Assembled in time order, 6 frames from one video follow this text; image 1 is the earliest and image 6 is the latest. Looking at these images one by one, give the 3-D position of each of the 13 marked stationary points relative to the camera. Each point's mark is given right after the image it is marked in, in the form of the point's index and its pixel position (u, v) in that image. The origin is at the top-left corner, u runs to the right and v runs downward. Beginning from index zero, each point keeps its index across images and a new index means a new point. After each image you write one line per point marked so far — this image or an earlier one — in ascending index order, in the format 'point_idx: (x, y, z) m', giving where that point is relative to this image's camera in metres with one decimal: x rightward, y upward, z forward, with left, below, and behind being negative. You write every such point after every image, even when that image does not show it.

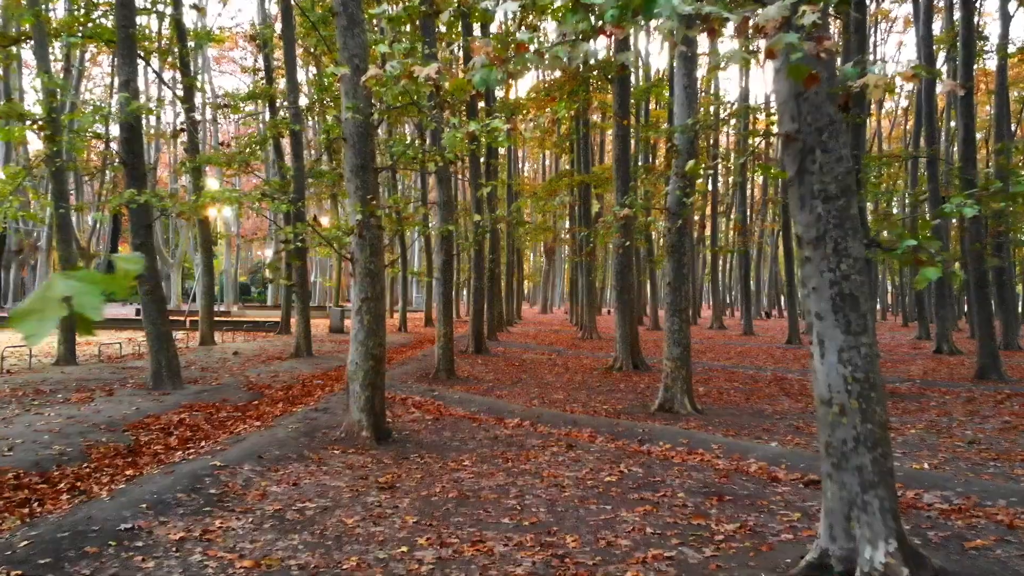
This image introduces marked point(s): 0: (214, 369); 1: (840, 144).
0: (-6.6, -1.8, +13.7) m
1: (+2.2, +1.0, +4.1) m
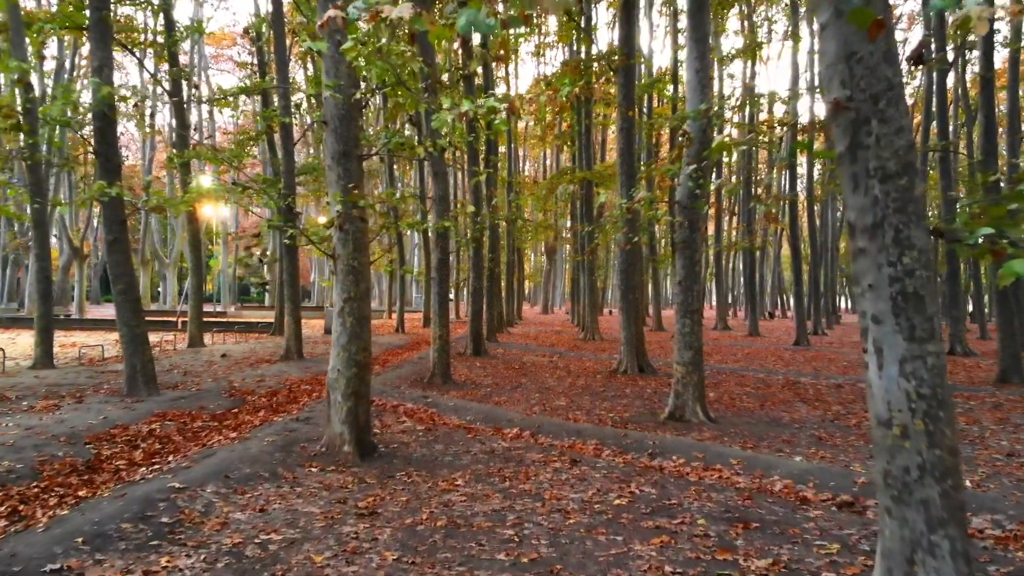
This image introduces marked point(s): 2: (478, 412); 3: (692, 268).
0: (-6.7, -1.8, +13.0) m
1: (+2.2, +1.0, +3.4) m
2: (-0.5, -1.9, +9.3) m
3: (+2.6, +0.3, +8.8) m
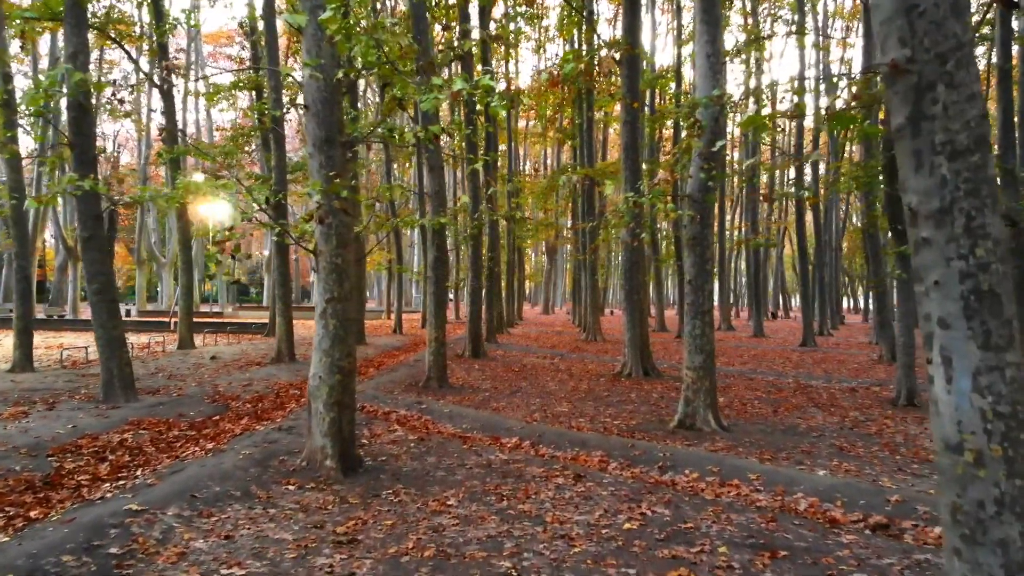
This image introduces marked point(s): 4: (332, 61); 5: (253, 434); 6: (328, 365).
0: (-6.7, -1.8, +12.4) m
1: (+2.2, +1.0, +2.9) m
2: (-0.5, -1.8, +8.7) m
3: (+2.5, +0.3, +8.2) m
4: (-1.8, +2.2, +6.1) m
5: (-3.2, -1.8, +7.5) m
6: (-1.8, -0.7, +5.9) m
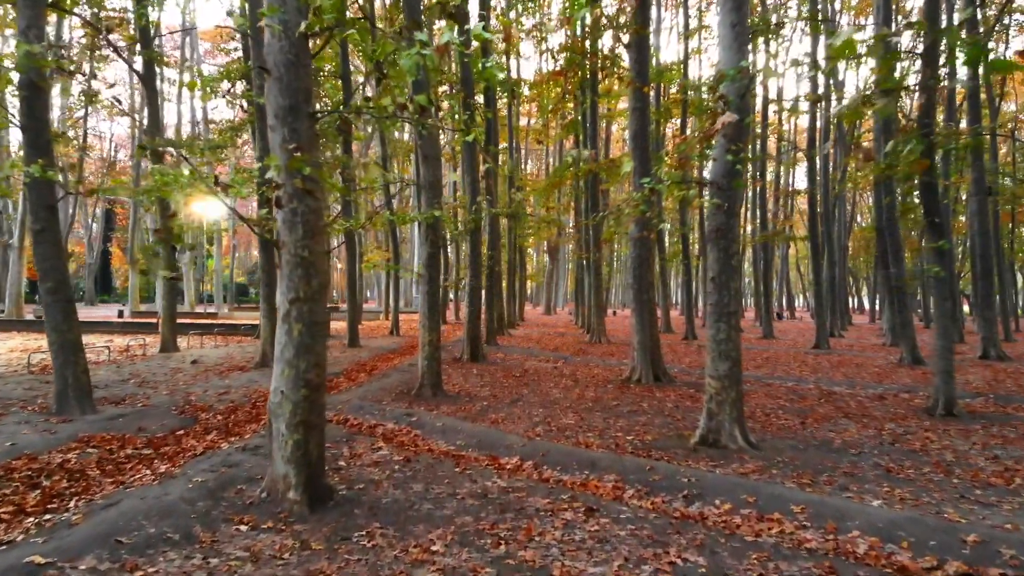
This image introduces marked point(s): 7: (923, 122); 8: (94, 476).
0: (-6.7, -1.8, +11.5) m
1: (+2.1, +1.0, +1.9) m
2: (-0.5, -1.8, +7.7) m
3: (+2.5, +0.3, +7.3) m
4: (-1.8, +2.3, +5.1) m
5: (-3.2, -1.8, +6.6) m
6: (-1.8, -0.7, +4.9) m
7: (+6.9, +2.8, +10.4) m
8: (-4.1, -1.9, +6.1) m
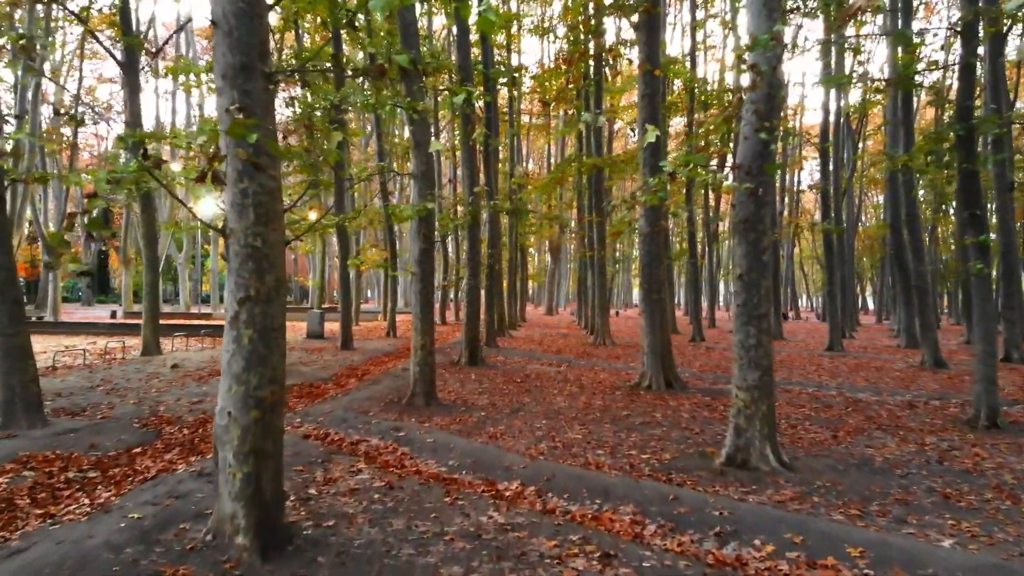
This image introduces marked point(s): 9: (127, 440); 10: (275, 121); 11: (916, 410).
0: (-6.6, -1.8, +10.6) m
1: (+2.1, +1.0, +1.0) m
2: (-0.5, -1.8, +6.8) m
3: (+2.5, +0.3, +6.4) m
4: (-1.8, +2.3, +4.2) m
5: (-3.2, -1.8, +5.7) m
6: (-1.8, -0.7, +4.0) m
7: (+6.9, +2.8, +9.5) m
8: (-4.1, -1.8, +5.2) m
9: (-4.5, -1.8, +7.2) m
10: (-1.6, +1.2, +4.3) m
11: (+7.0, -2.1, +10.7) m
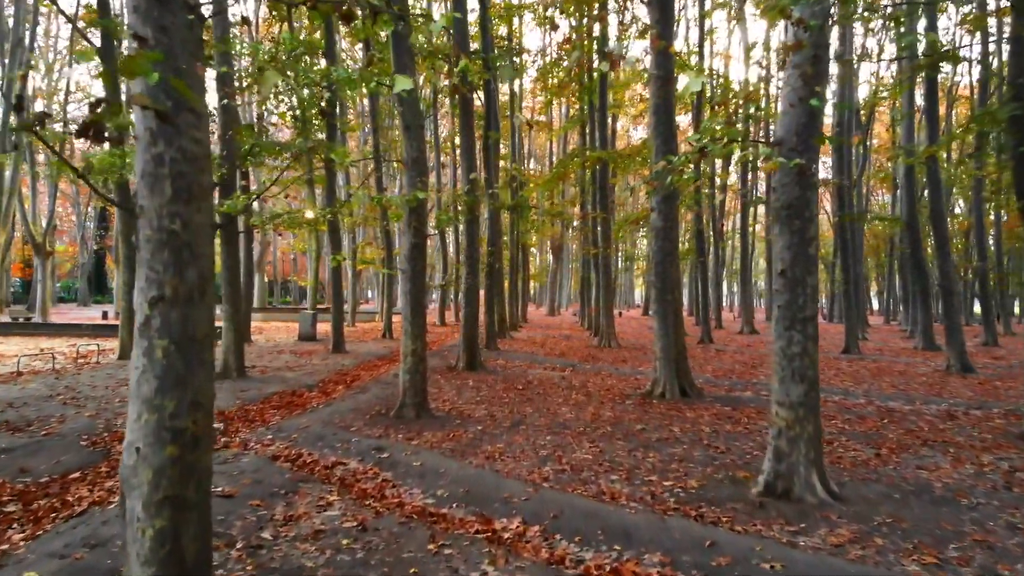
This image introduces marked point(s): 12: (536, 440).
0: (-6.6, -1.7, +9.6) m
1: (+2.1, +1.1, 0.0) m
2: (-0.5, -1.8, +5.9) m
3: (+2.5, +0.3, +5.4) m
4: (-1.8, +2.3, +3.3) m
5: (-3.2, -1.7, +4.7) m
6: (-1.8, -0.7, +3.0) m
7: (+6.9, +2.8, +8.5) m
8: (-4.1, -1.8, +4.2) m
9: (-4.5, -1.8, +6.3) m
10: (-1.7, +1.2, +3.4) m
11: (+7.0, -2.1, +9.7) m
12: (+0.3, -1.9, +7.7) m
